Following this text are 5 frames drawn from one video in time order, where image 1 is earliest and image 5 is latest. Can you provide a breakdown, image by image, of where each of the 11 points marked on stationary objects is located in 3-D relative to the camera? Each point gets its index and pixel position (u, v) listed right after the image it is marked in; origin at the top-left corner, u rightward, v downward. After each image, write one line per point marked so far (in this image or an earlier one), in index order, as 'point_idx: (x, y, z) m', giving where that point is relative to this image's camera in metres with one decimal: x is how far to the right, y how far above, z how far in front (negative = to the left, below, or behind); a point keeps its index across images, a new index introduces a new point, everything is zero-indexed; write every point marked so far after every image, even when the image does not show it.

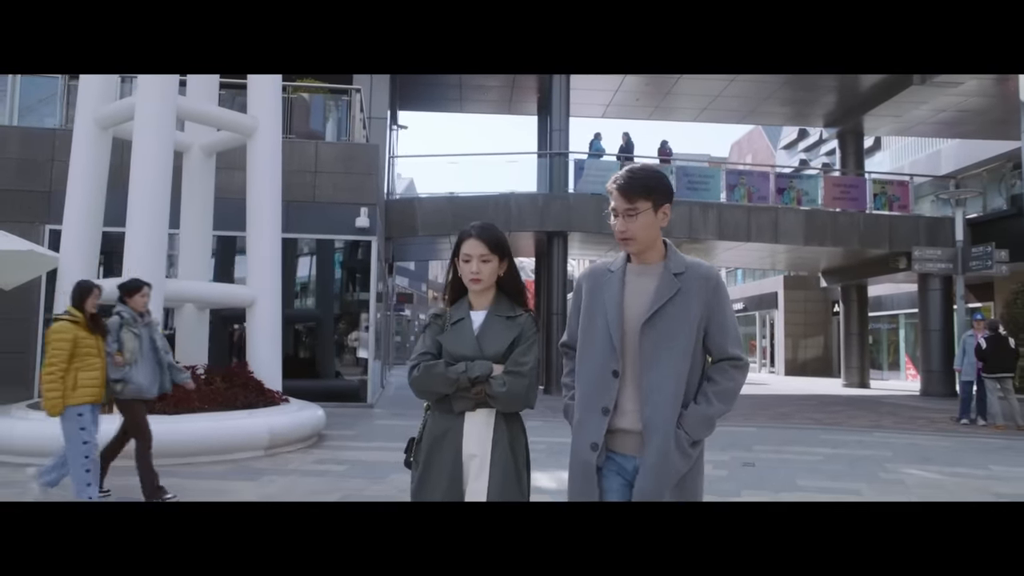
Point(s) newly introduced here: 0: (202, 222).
0: (-3.8, +0.9, +9.6) m
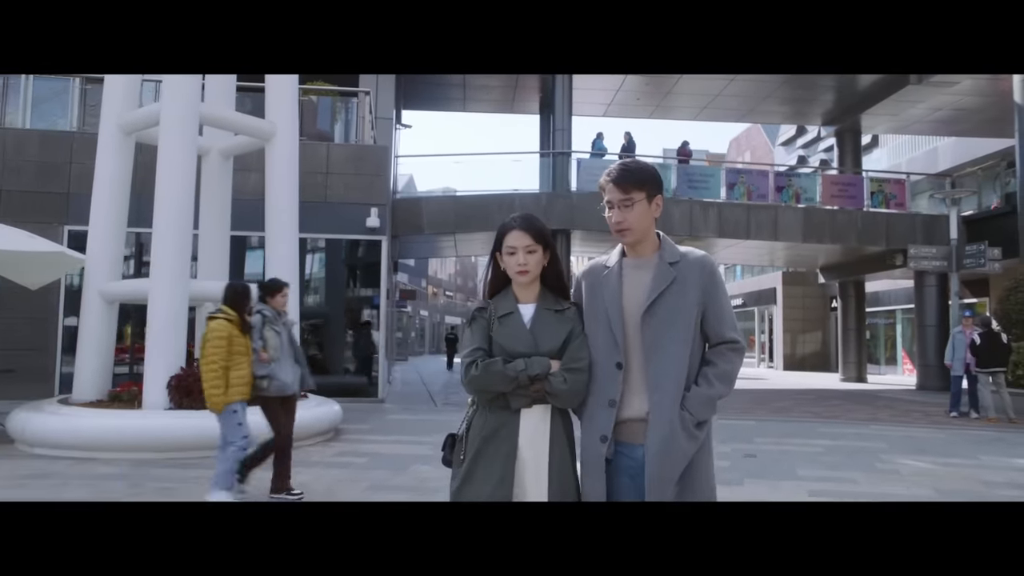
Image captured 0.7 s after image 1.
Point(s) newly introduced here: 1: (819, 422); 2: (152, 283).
0: (-3.7, +0.9, +9.9) m
1: (+4.4, -1.9, +11.2) m
2: (-3.8, +0.1, +8.3) m
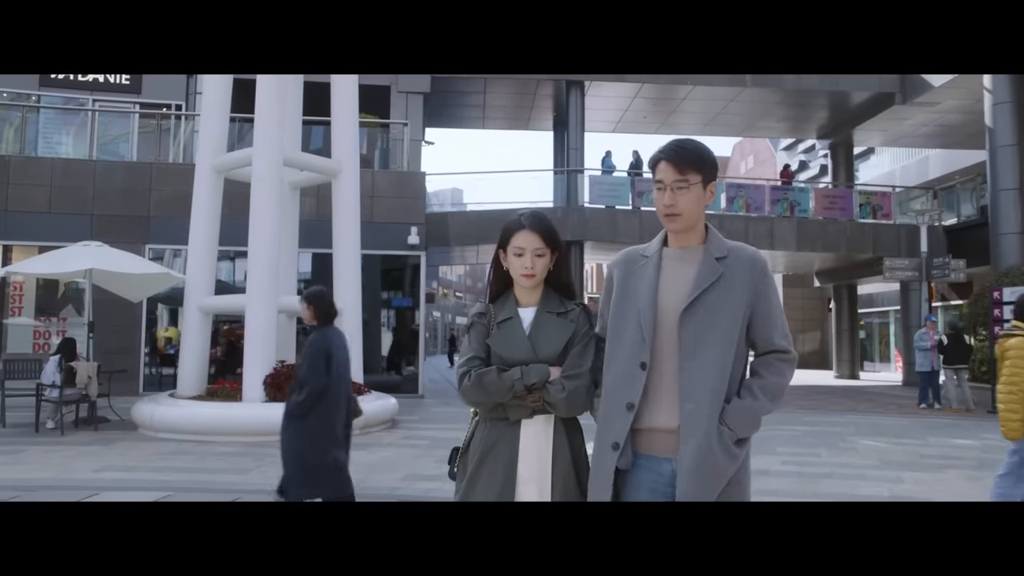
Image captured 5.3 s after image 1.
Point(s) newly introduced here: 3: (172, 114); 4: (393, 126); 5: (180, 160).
0: (-3.3, +0.7, +11.7) m
1: (+4.9, -2.1, +12.9) m
2: (-3.4, -0.1, +10.1) m
3: (-6.7, +3.5, +15.4) m
4: (-2.5, +3.4, +16.2) m
5: (-6.6, +2.6, +15.5) m
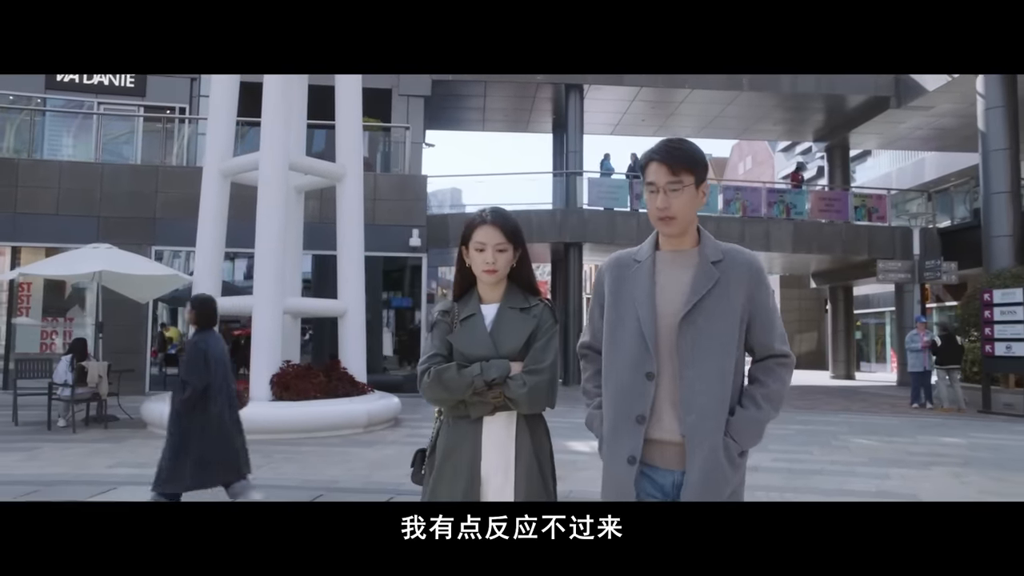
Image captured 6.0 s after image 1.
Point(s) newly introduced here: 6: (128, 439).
0: (-3.3, +0.7, +11.9) m
1: (+4.9, -2.1, +13.1) m
2: (-3.4, -0.1, +10.3) m
3: (-6.7, +3.4, +15.6) m
4: (-2.5, +3.4, +16.4) m
5: (-6.6, +2.6, +15.8) m
6: (-4.6, -1.8, +9.3) m
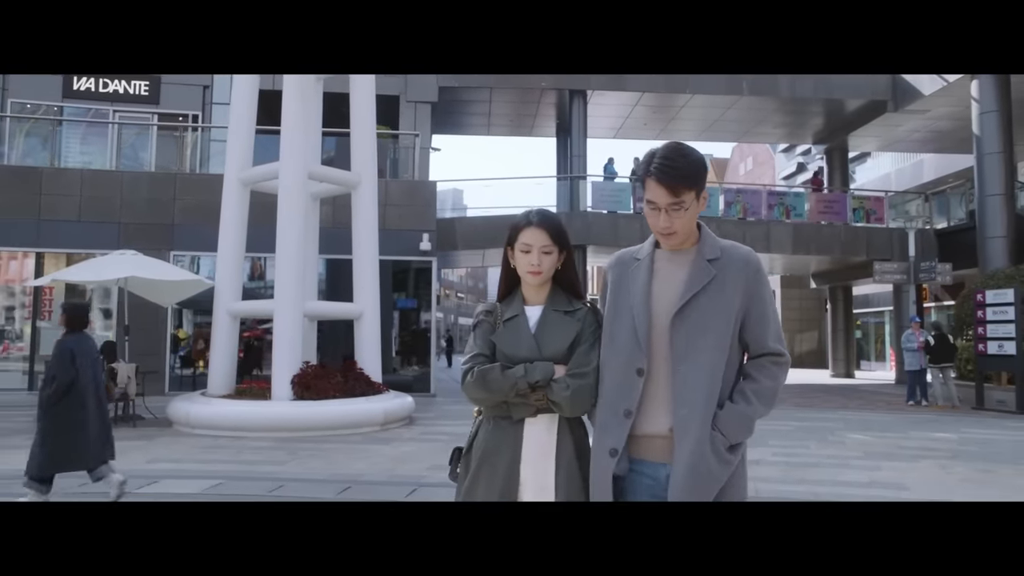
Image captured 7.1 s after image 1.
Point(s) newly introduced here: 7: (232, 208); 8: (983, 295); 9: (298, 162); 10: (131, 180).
0: (-3.2, +0.6, +12.3) m
1: (+5.0, -2.1, +13.6) m
2: (-3.3, -0.2, +10.7) m
3: (-6.6, +3.4, +16.1) m
4: (-2.4, +3.3, +16.9) m
5: (-6.5, +2.5, +16.2) m
6: (-4.5, -1.9, +9.7) m
7: (-4.1, +1.2, +11.4) m
8: (+8.7, -0.1, +14.3) m
9: (-3.0, +1.8, +10.9) m
10: (-7.9, +2.2, +16.0) m
